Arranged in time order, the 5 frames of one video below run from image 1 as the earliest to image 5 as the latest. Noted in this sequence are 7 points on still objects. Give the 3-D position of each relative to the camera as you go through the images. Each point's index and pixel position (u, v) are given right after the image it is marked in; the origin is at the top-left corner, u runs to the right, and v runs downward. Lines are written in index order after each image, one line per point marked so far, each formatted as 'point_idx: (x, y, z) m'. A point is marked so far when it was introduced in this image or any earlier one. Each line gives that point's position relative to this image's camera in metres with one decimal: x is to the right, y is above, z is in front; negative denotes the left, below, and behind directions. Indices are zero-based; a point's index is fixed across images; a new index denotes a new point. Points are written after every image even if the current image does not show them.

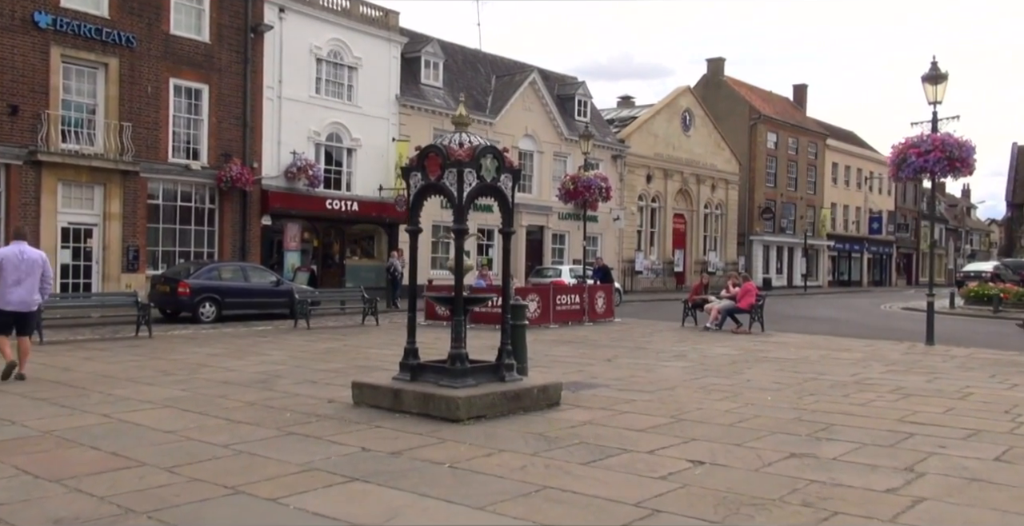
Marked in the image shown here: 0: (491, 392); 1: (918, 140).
0: (-0.2, -1.1, +8.4) m
1: (+7.6, +2.3, +18.1) m
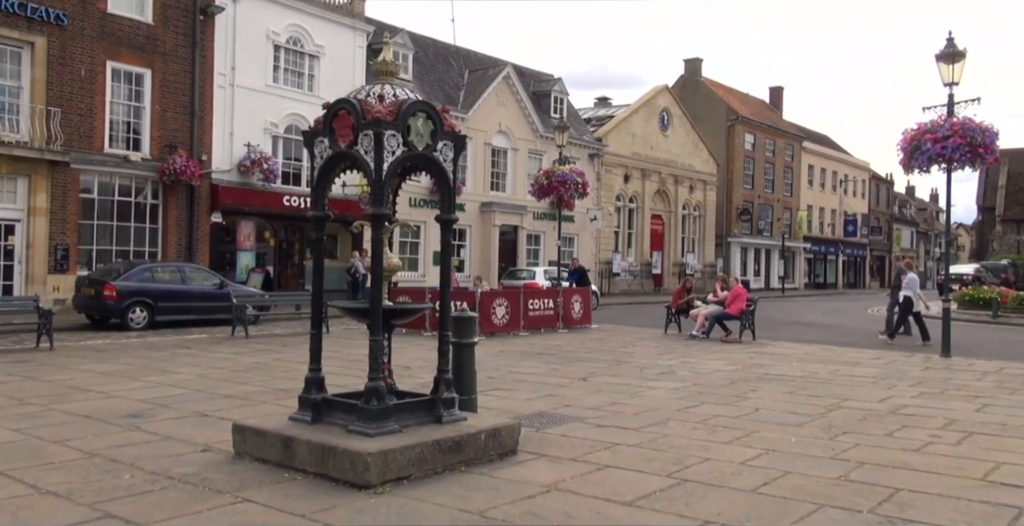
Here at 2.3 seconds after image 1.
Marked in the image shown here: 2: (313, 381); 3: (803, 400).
0: (-0.6, -1.1, +6.0) m
1: (+6.9, +2.3, +15.9) m
2: (-1.4, -0.9, +6.9) m
3: (+3.1, -1.4, +10.3) m
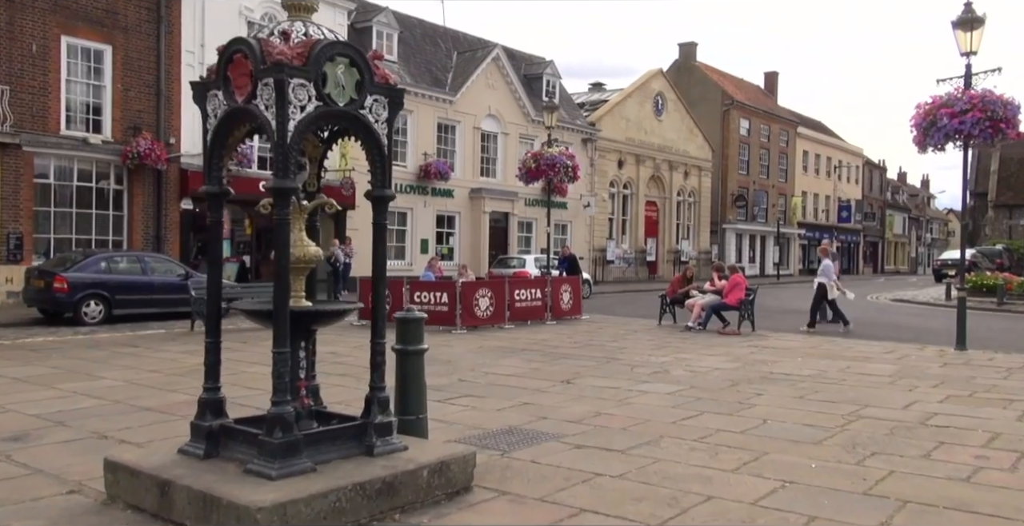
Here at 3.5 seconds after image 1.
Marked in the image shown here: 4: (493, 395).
0: (-0.9, -1.1, +4.6) m
1: (+6.6, +2.5, +14.5) m
2: (-1.7, -0.8, +5.4) m
3: (+2.8, -1.3, +8.9) m
4: (-0.2, -1.3, +9.8) m
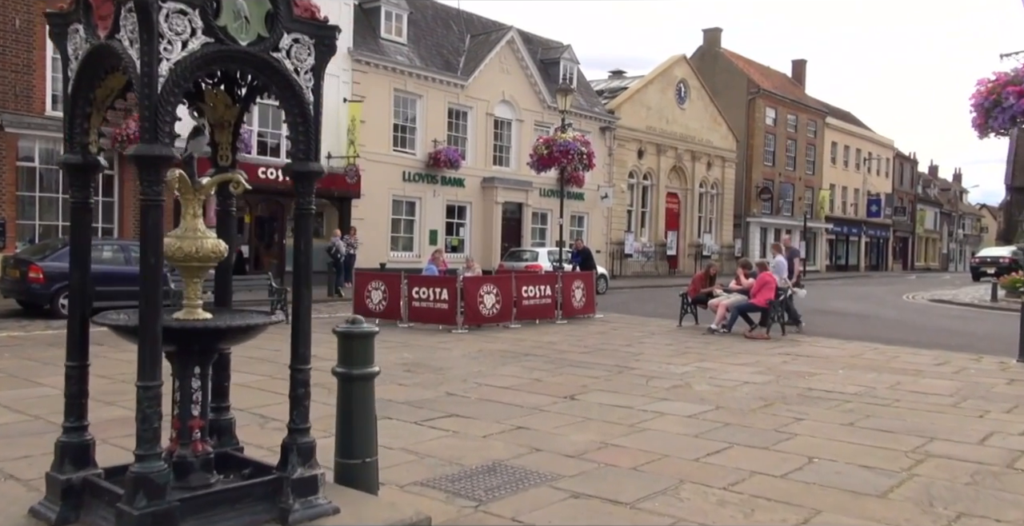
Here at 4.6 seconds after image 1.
0: (-1.0, -1.1, +3.1) m
1: (+6.7, +2.5, +12.8) m
2: (-1.9, -0.8, +4.0) m
3: (+2.7, -1.3, +7.3) m
4: (-0.3, -1.3, +8.3) m
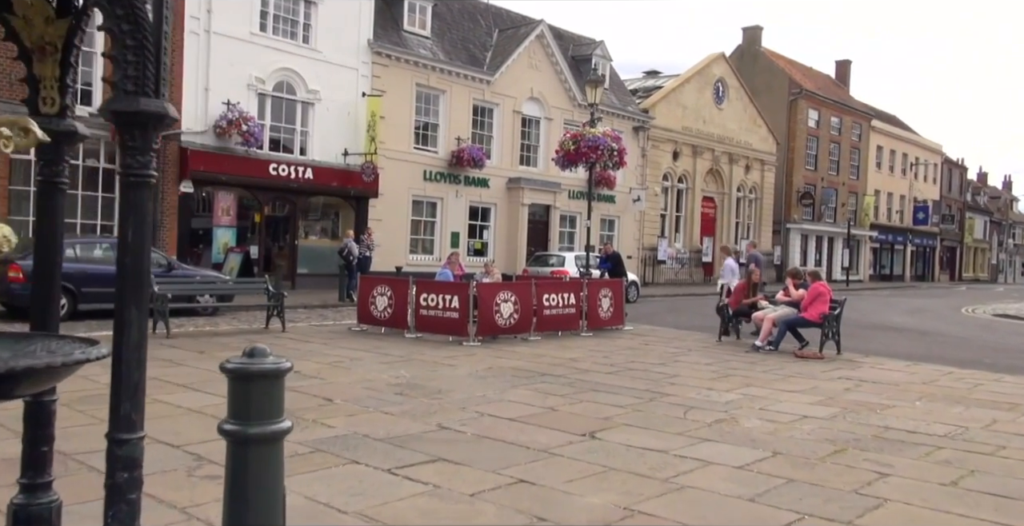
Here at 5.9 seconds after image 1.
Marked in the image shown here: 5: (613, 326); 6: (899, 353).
0: (-1.2, -1.1, +1.4) m
1: (+6.9, +2.3, +10.9) m
2: (-2.0, -0.8, +2.3) m
3: (+2.7, -1.4, +5.5) m
4: (-0.2, -1.3, +6.5) m
5: (+1.7, -1.1, +16.6) m
6: (+5.8, -1.3, +14.4) m
